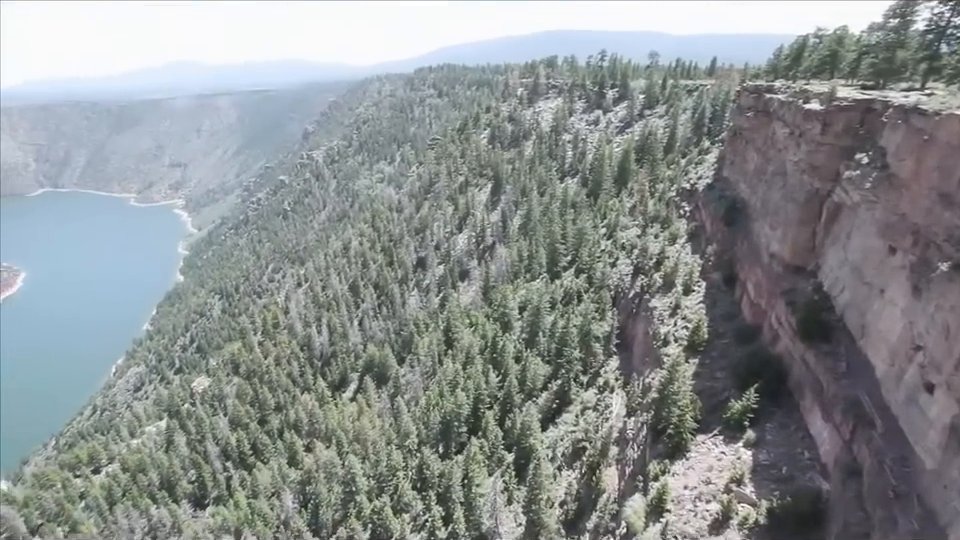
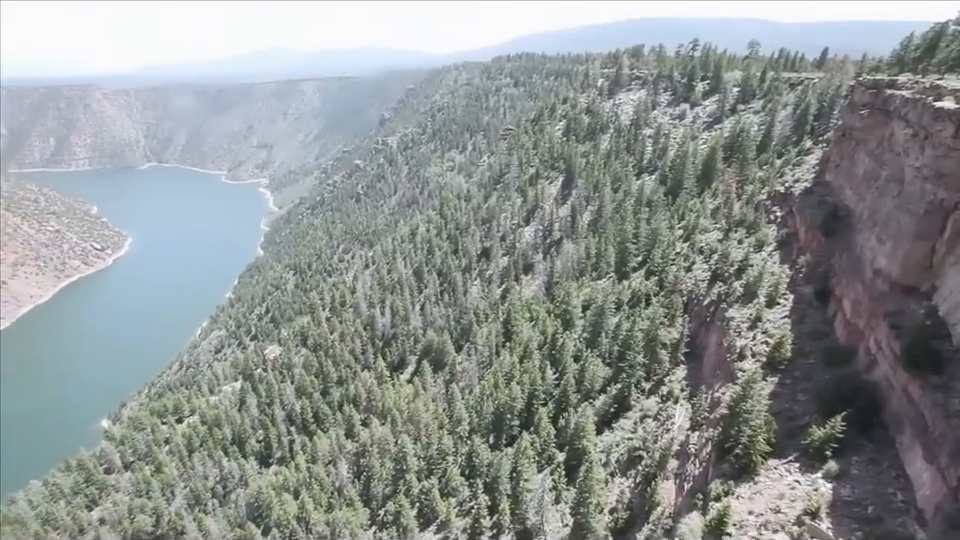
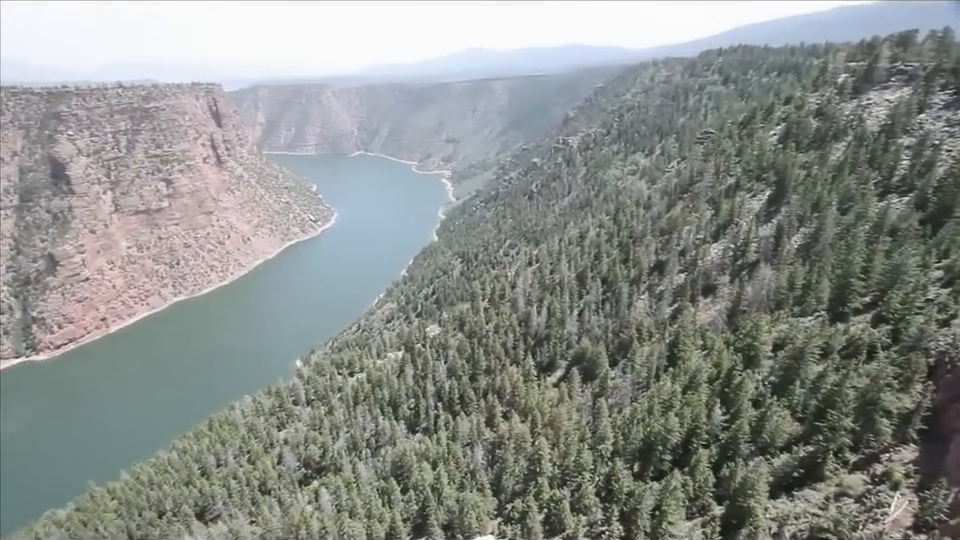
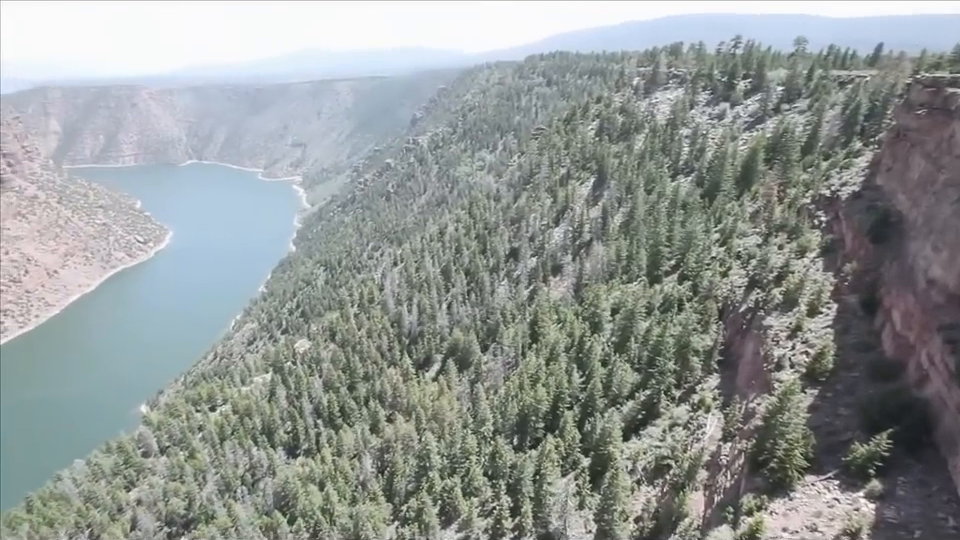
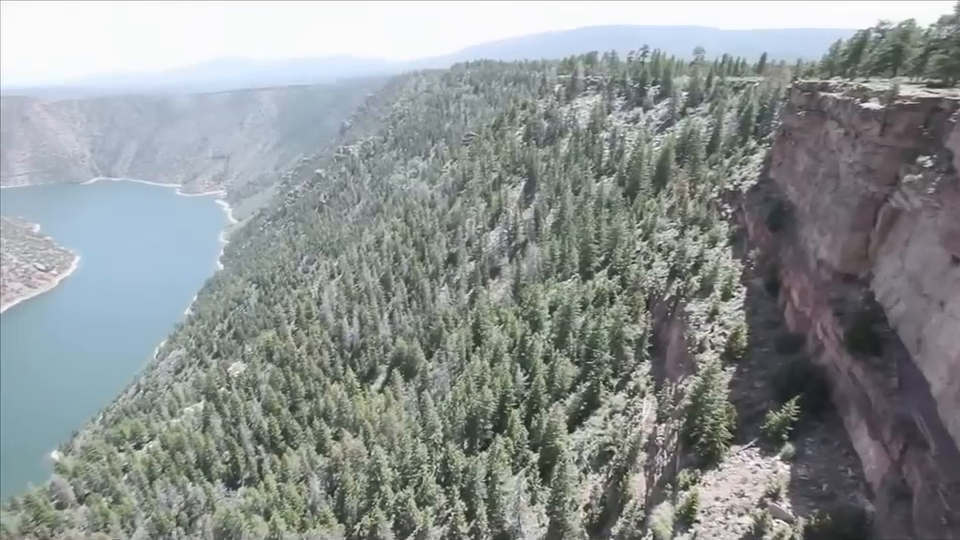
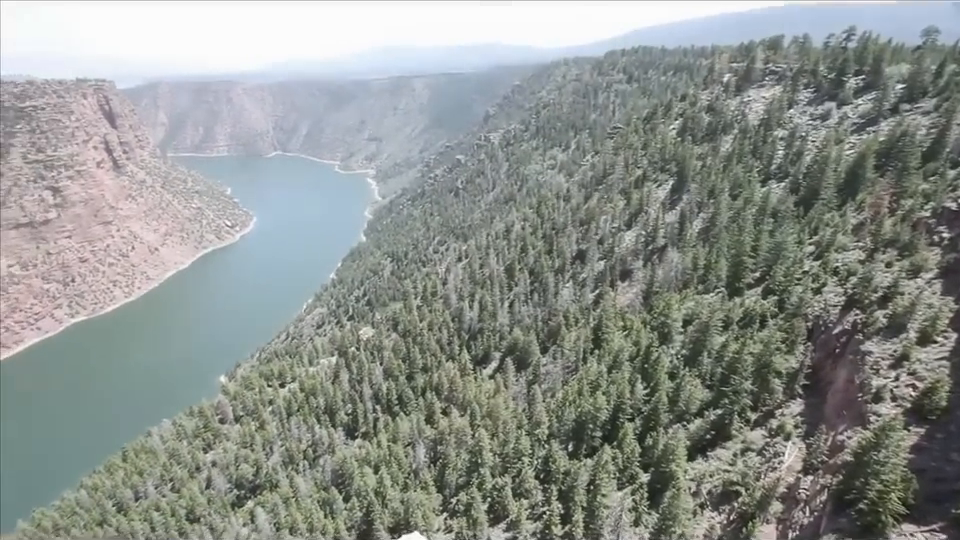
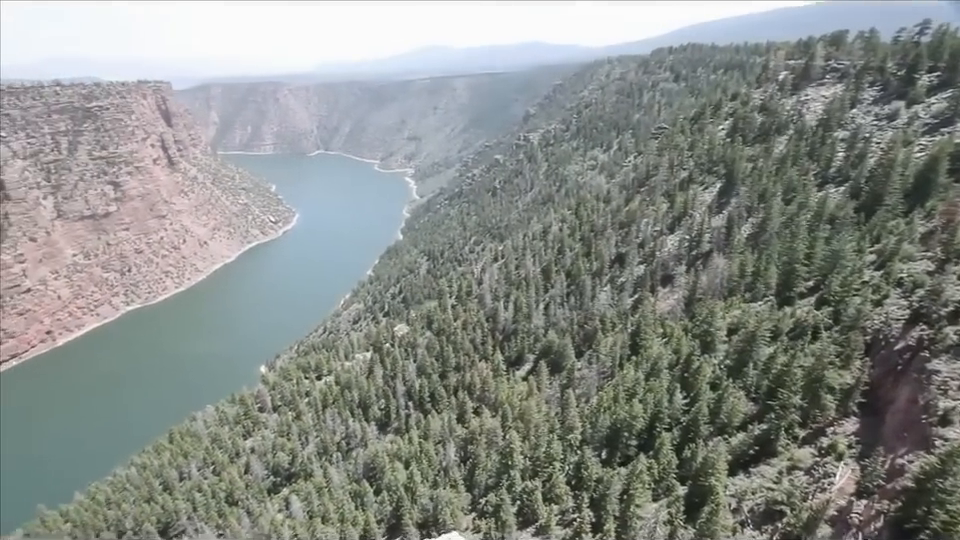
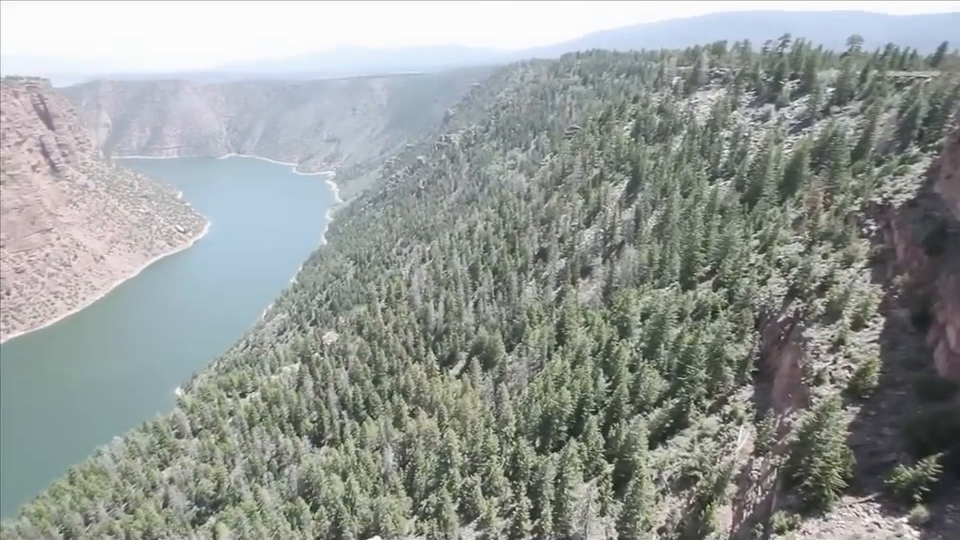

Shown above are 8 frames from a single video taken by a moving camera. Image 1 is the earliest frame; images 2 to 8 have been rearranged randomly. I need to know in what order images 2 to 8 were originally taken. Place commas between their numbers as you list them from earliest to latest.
5, 2, 4, 8, 6, 7, 3
